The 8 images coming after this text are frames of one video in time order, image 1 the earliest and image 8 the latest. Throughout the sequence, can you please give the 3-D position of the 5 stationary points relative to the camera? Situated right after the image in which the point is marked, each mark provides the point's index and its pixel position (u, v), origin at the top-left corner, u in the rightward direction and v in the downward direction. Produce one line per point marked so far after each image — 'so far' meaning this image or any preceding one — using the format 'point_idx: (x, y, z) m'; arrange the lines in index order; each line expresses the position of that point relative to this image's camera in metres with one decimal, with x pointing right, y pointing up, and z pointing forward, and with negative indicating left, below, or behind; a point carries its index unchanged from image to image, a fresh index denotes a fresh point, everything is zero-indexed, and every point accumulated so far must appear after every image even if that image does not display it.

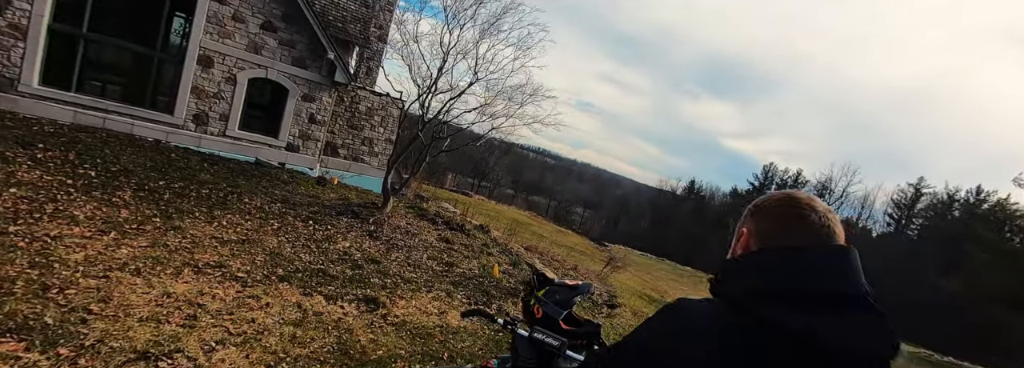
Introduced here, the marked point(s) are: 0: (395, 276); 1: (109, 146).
0: (-2.0, -1.5, +7.1) m
1: (-8.1, +0.8, +8.5) m
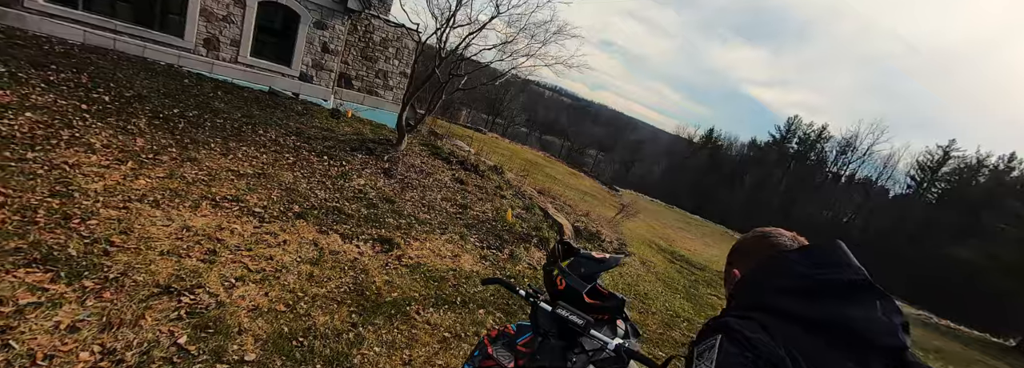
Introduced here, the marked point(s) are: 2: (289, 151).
0: (-1.7, -0.5, +7.1) m
1: (-7.7, +2.3, +8.3) m
2: (-4.1, +0.6, +7.7) m
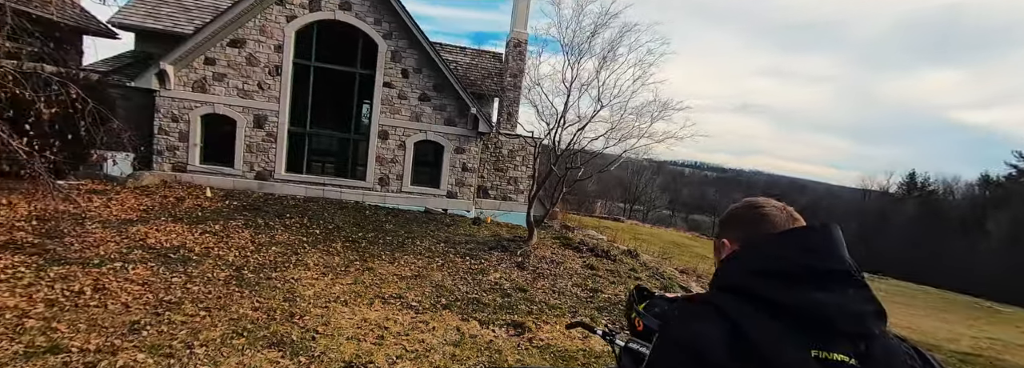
0: (+0.5, -2.1, +7.6) m
1: (-4.9, -0.7, +11.2) m
2: (-1.6, -1.5, +9.2) m
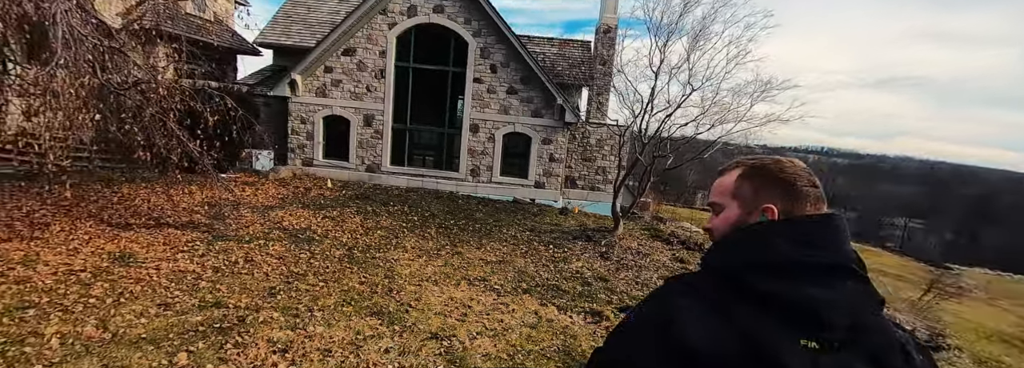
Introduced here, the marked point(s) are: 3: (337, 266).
0: (+2.0, -1.9, +7.5) m
1: (-2.6, -0.4, +12.2) m
2: (+0.3, -1.3, +9.5) m
3: (-2.8, -1.3, +6.8) m
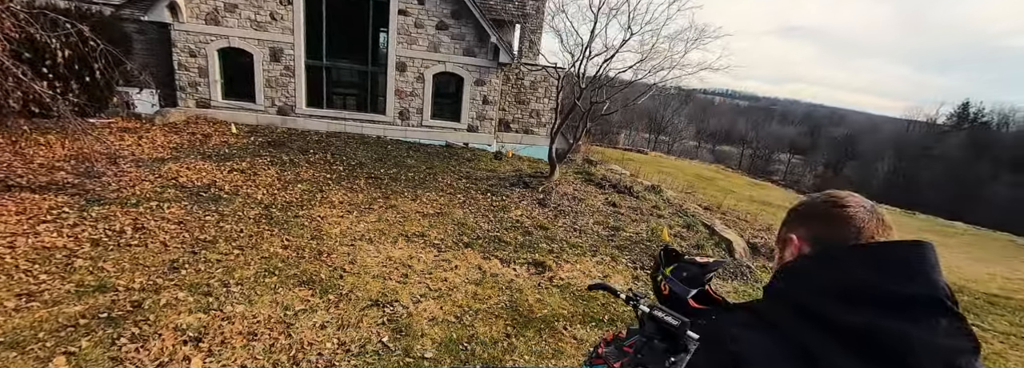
0: (+0.9, -1.0, +7.6) m
1: (-4.4, +1.0, +11.2) m
2: (-1.1, -0.2, +9.2) m
3: (-3.7, -0.6, +6.0) m
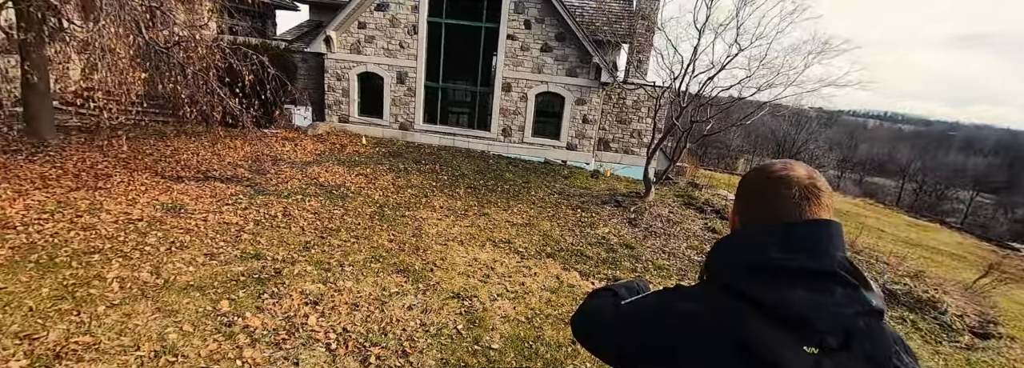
0: (+2.4, -1.4, +7.5) m
1: (-1.7, +0.7, +12.4) m
2: (+0.9, -0.5, +9.5) m
3: (-2.4, -0.6, +7.1) m
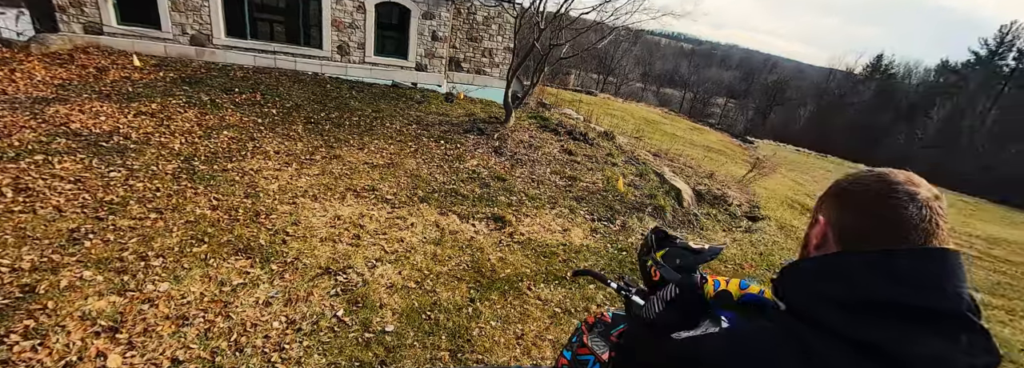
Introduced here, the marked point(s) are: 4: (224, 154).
0: (+0.1, -0.1, +7.5) m
1: (-5.5, +2.4, +10.0) m
2: (-2.0, +0.9, +8.6) m
3: (-4.2, 0.0, +5.2) m
4: (-4.3, +0.5, +6.3) m
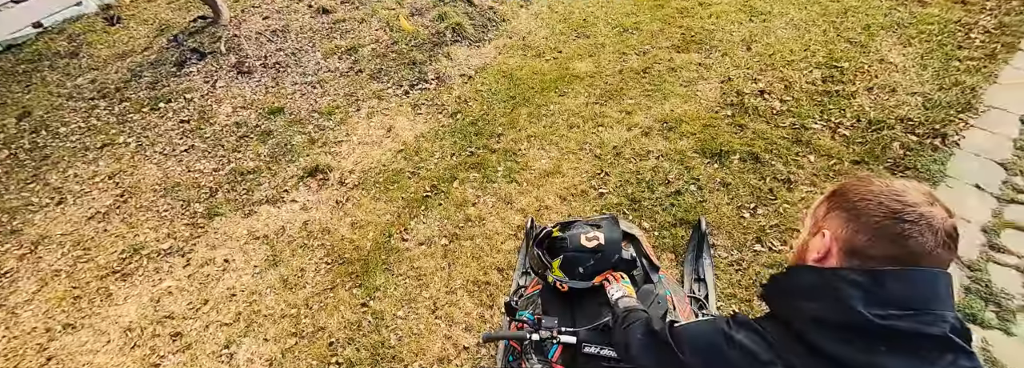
0: (-2.8, +1.0, +5.9) m
1: (-9.5, +0.1, +5.6) m
2: (-5.5, +0.8, +5.9) m
3: (-5.2, -2.3, +3.2) m
4: (-5.9, -1.7, +3.8) m
